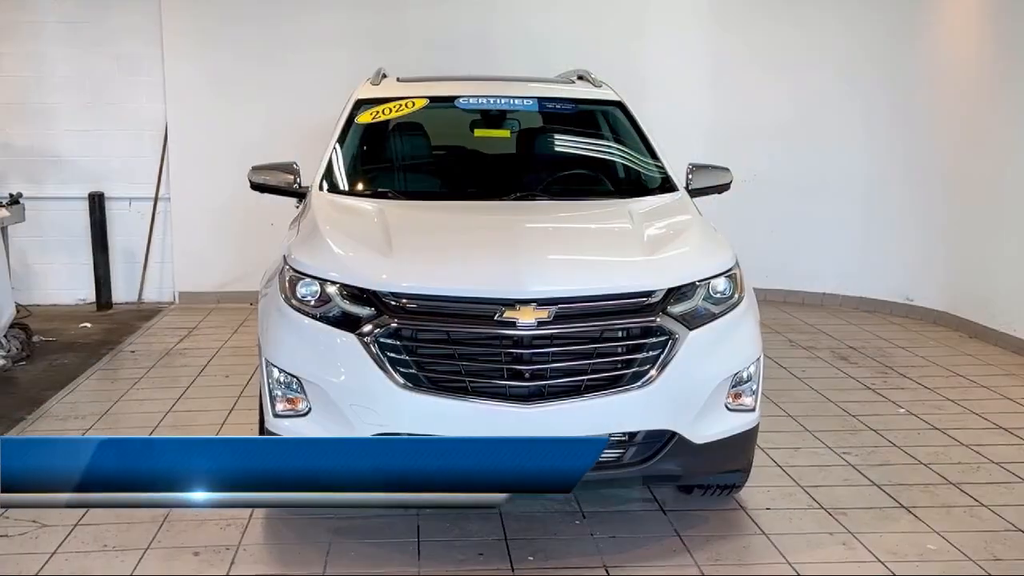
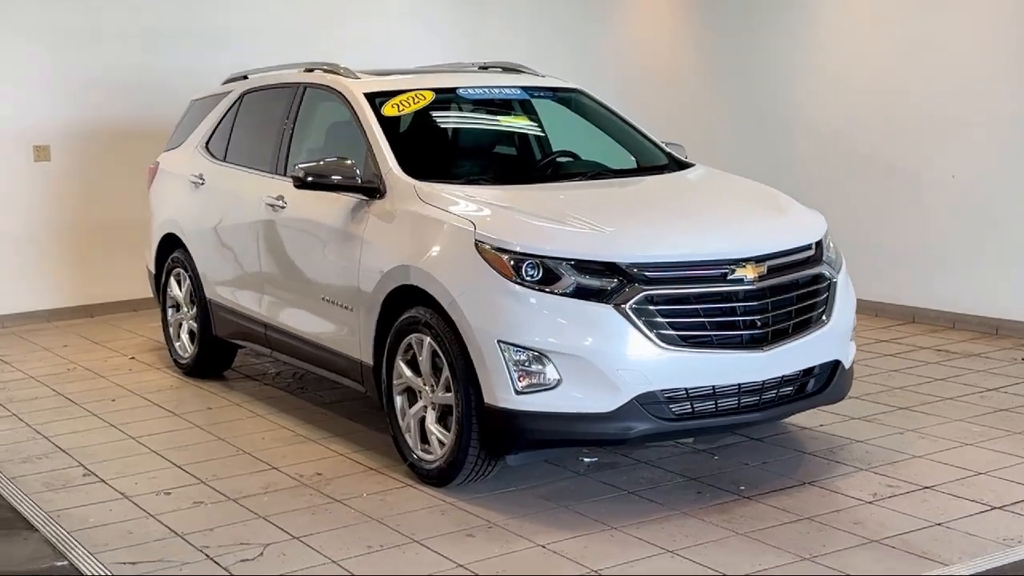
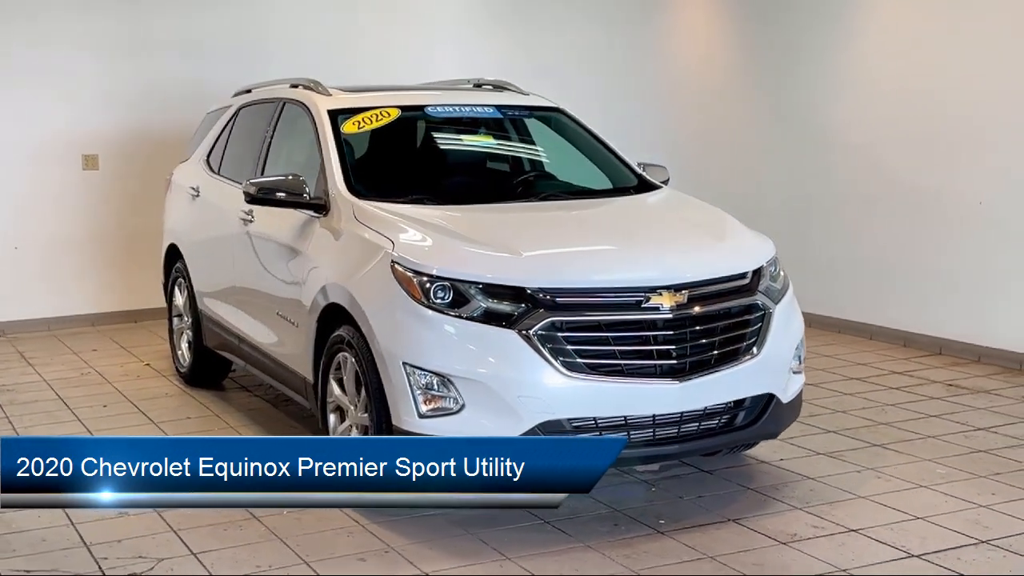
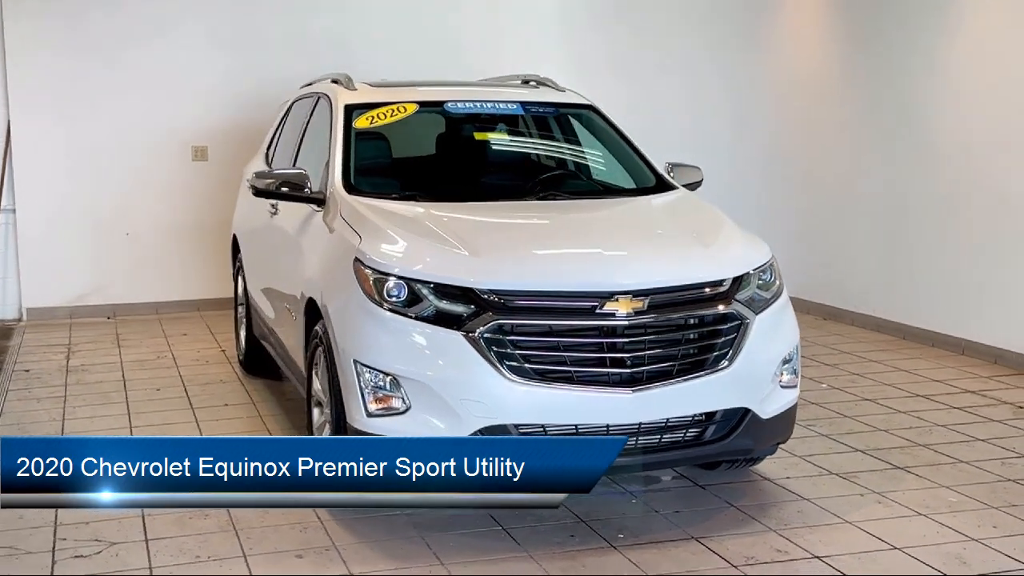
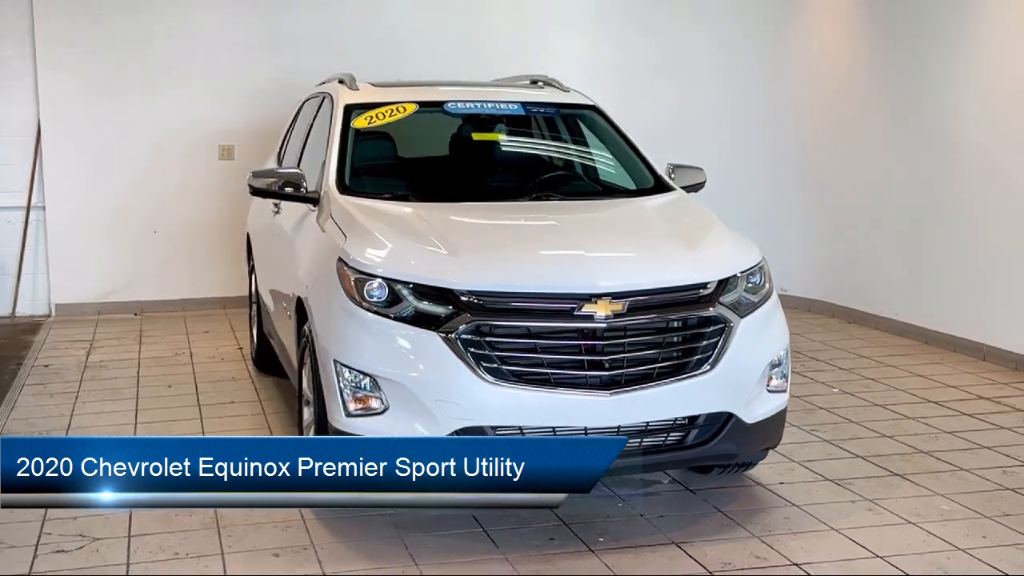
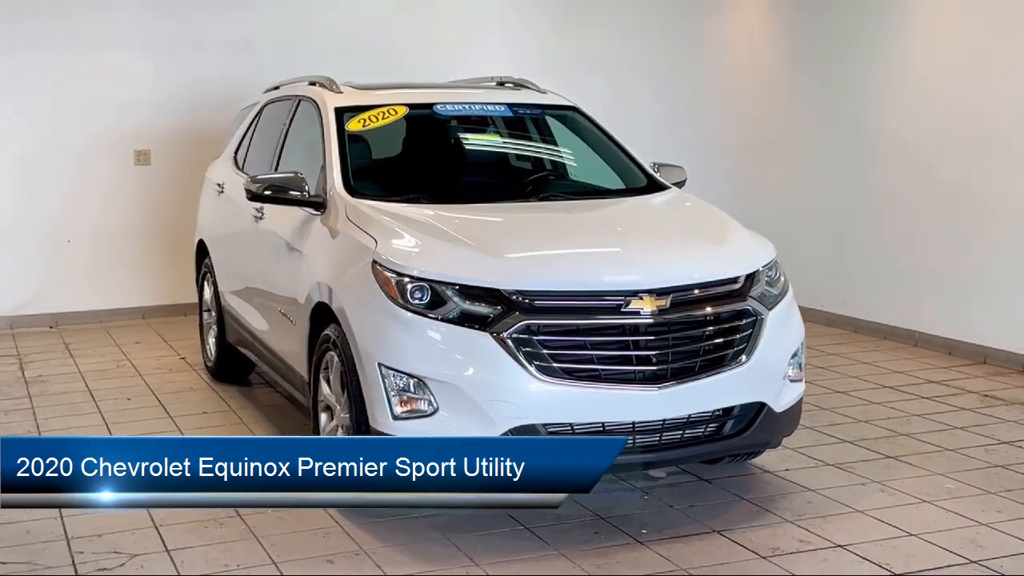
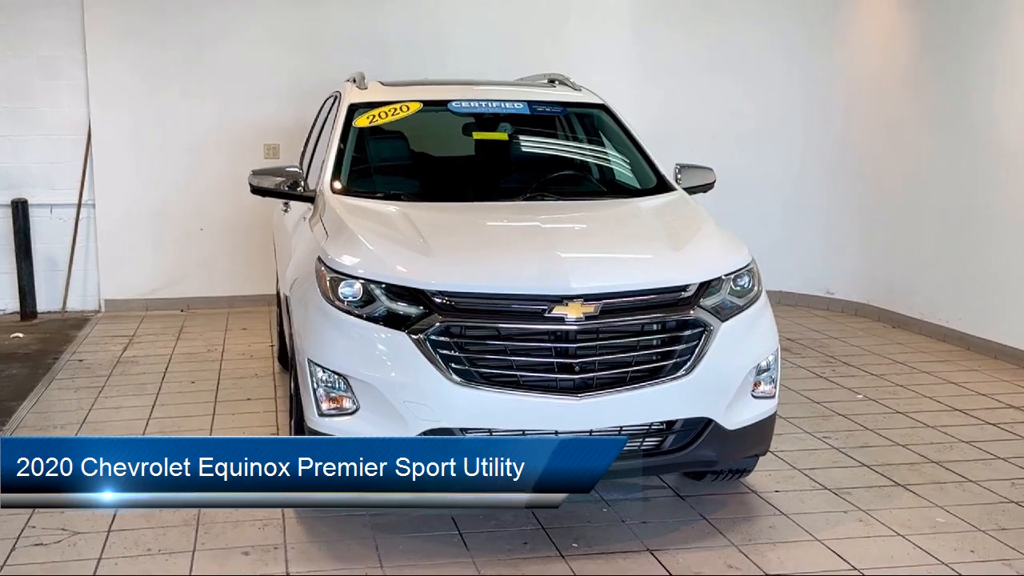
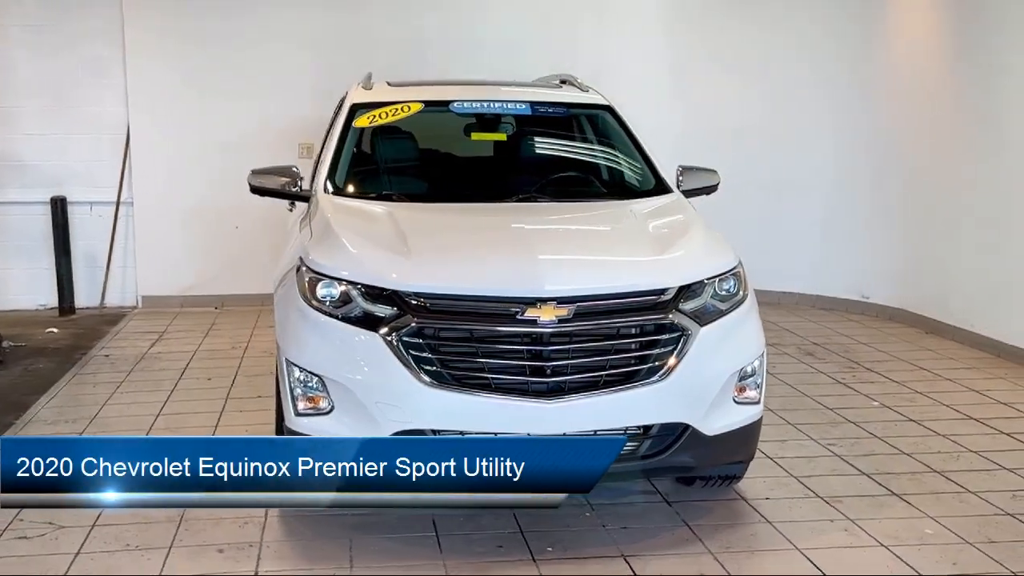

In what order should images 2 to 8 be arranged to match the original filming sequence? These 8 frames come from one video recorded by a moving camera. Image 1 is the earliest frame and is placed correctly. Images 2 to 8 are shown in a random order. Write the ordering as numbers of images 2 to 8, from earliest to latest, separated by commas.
8, 7, 5, 4, 6, 3, 2
